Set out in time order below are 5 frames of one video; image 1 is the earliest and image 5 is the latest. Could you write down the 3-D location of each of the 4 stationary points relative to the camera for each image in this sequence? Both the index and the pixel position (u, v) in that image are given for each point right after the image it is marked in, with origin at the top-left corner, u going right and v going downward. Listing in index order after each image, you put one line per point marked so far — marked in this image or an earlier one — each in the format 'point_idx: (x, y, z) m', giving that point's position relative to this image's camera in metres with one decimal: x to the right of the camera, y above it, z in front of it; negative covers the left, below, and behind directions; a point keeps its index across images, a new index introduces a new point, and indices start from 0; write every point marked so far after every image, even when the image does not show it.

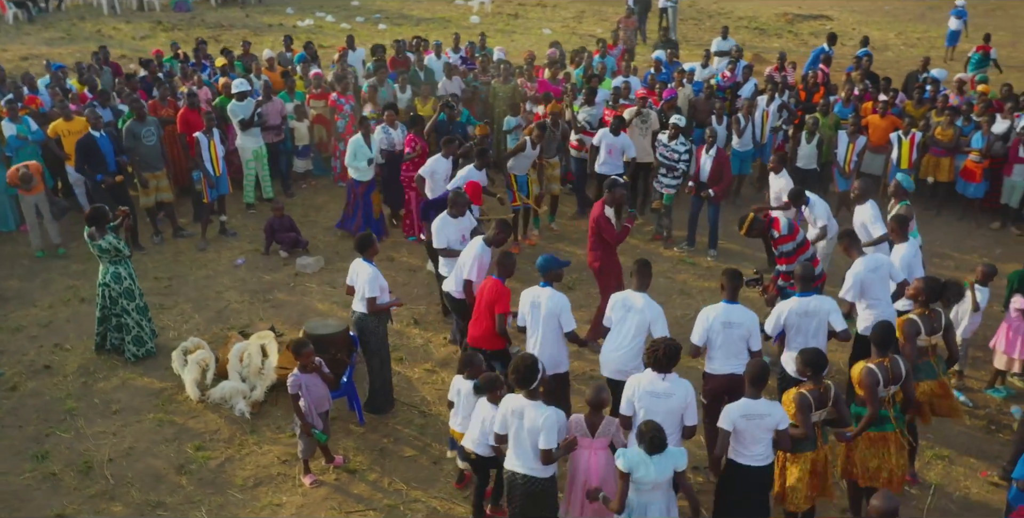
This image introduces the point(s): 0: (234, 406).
0: (-2.6, -1.4, +7.8) m
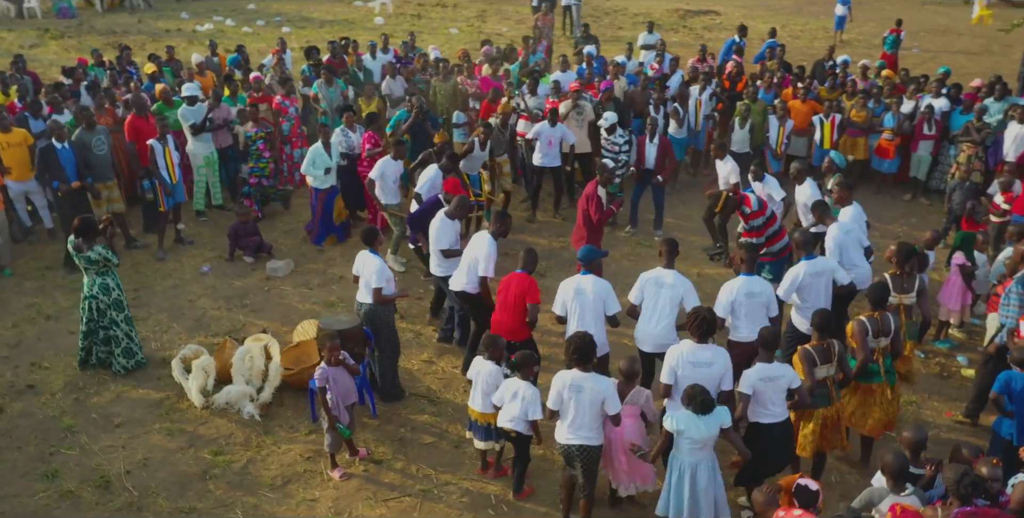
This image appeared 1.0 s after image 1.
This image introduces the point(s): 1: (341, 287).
0: (-2.5, -1.4, +7.8) m
1: (-2.1, -0.3, +10.3) m
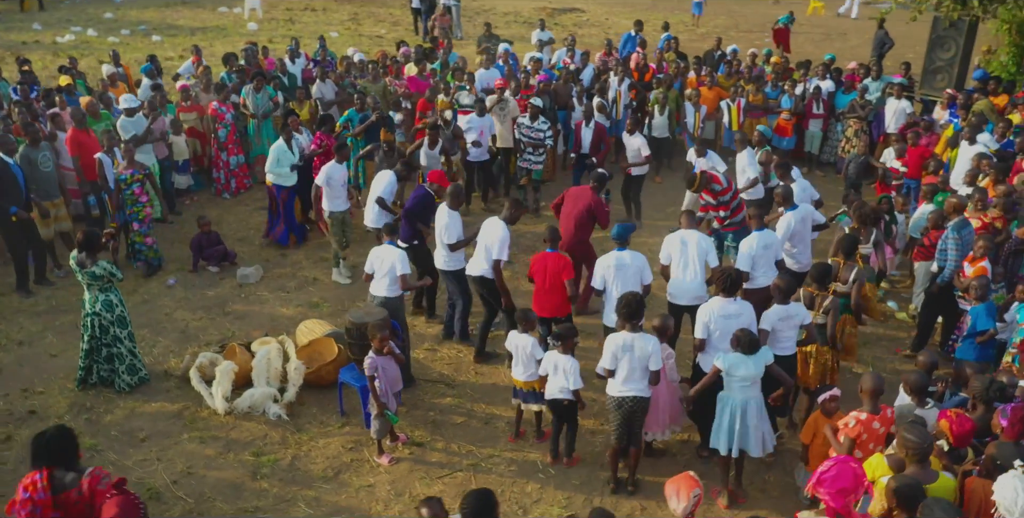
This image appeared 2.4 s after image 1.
0: (-2.3, -1.4, +7.8) m
1: (-2.4, -0.4, +10.4) m
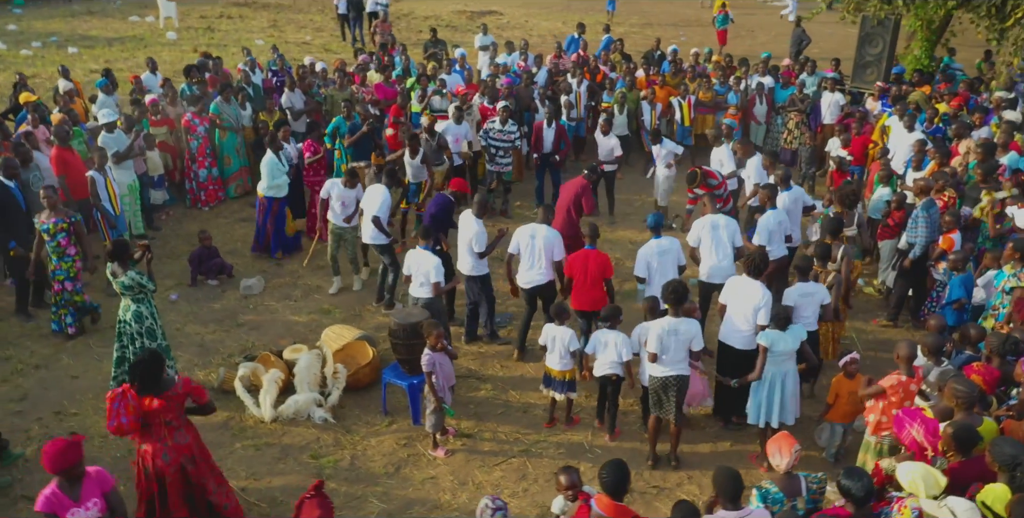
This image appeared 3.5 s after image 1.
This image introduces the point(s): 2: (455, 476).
0: (-1.9, -1.5, +8.0) m
1: (-2.4, -0.5, +10.6) m
2: (-0.5, -1.9, +7.4) m
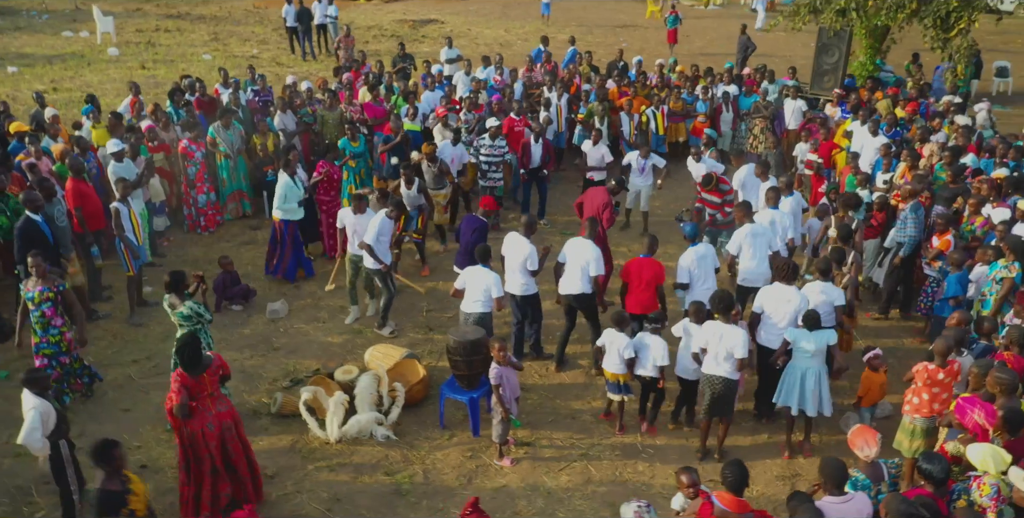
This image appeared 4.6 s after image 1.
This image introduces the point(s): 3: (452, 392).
0: (-1.3, -1.7, +8.3) m
1: (-2.1, -0.7, +10.8) m
2: (+0.1, -2.1, +7.8) m
3: (-0.6, -1.3, +8.3) m
